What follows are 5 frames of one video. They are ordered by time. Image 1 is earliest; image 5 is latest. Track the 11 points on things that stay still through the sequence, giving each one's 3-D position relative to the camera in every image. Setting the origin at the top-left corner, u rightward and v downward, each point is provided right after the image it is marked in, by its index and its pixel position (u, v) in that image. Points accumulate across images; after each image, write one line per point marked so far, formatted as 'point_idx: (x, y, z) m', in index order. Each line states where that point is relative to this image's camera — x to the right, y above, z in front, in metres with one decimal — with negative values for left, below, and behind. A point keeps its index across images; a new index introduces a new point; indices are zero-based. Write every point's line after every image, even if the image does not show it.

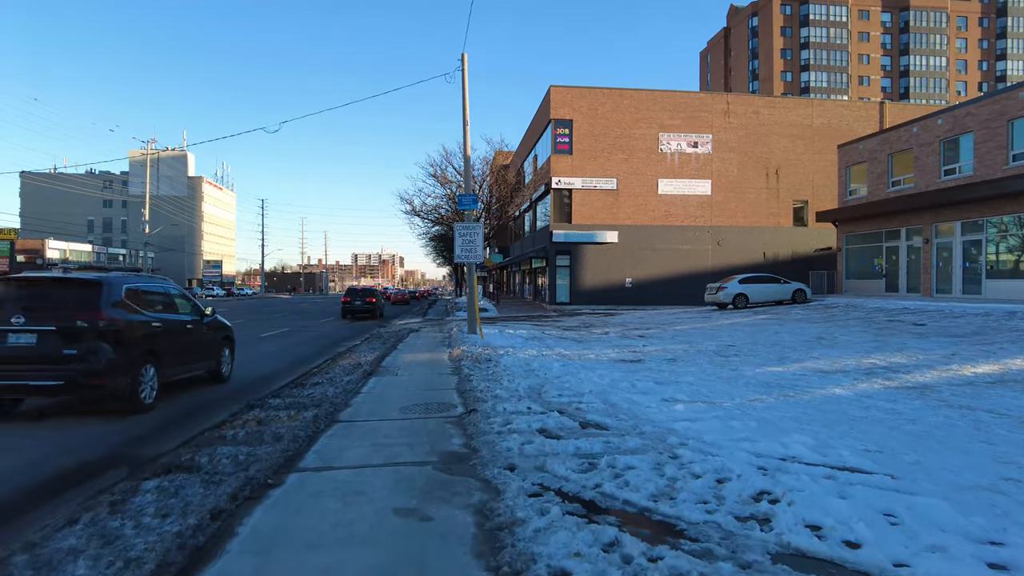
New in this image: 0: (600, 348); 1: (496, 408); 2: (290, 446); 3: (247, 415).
0: (+2.0, -1.3, +13.5) m
1: (-0.2, -1.2, +6.2) m
2: (-1.8, -1.3, +5.0) m
3: (-2.8, -1.3, +6.3) m
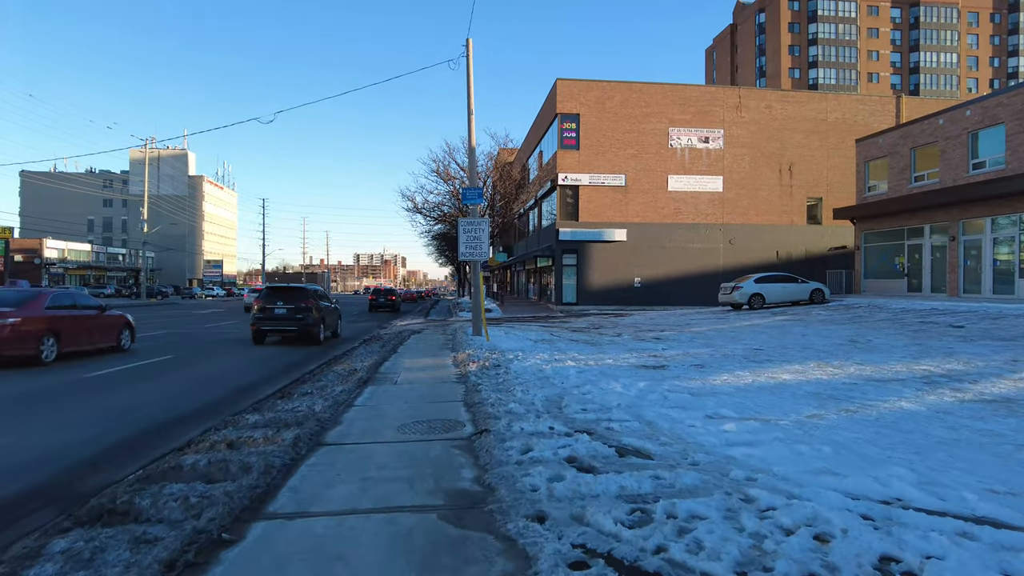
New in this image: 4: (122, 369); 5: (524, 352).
0: (+2.1, -1.3, +12.5) m
1: (0.0, -1.2, +5.3) m
2: (-1.7, -1.3, +4.0) m
3: (-2.6, -1.3, +5.3) m
4: (-7.3, -1.6, +11.3) m
5: (+0.2, -1.3, +11.9) m
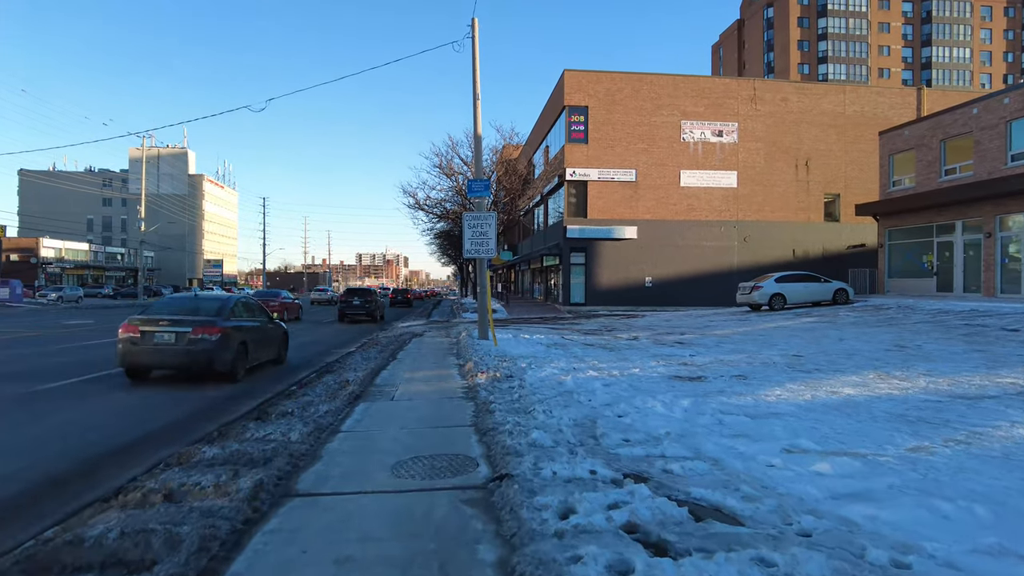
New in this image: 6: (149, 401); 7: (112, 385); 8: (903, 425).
0: (+2.4, -1.3, +11.3) m
1: (+0.2, -1.2, +4.0) m
2: (-1.5, -1.3, +2.8) m
3: (-2.4, -1.3, +4.1) m
4: (-7.1, -1.6, +10.1) m
5: (+0.5, -1.3, +10.6) m
6: (-4.8, -1.5, +8.2) m
7: (-6.4, -1.5, +9.7) m
8: (+3.6, -1.3, +5.6) m
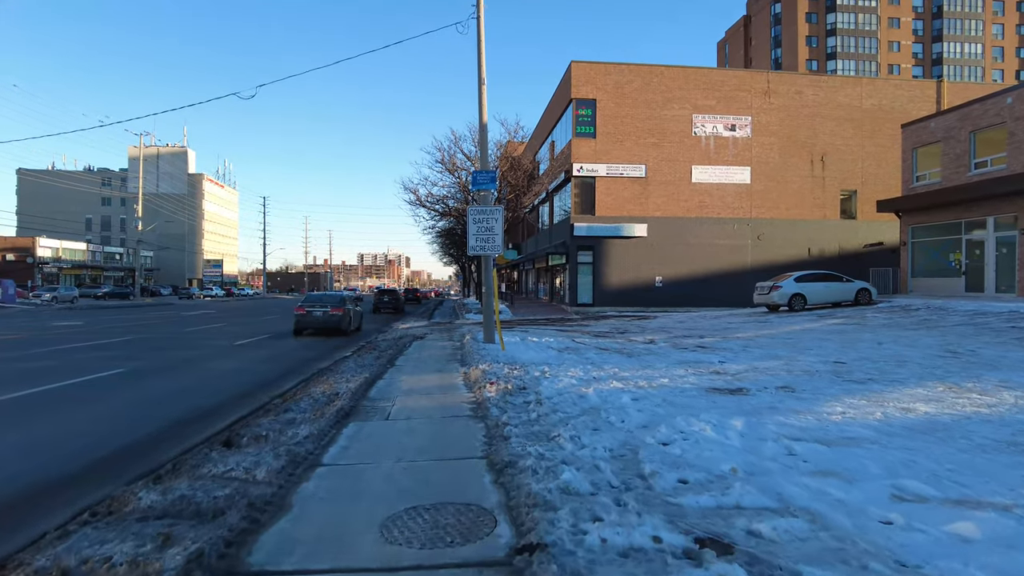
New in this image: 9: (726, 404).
0: (+2.5, -1.3, +10.2) m
1: (+0.3, -1.2, +2.9) m
2: (-1.3, -1.3, +1.7) m
3: (-2.3, -1.3, +3.0) m
4: (-7.0, -1.6, +9.0) m
5: (+0.6, -1.2, +9.5) m
6: (-4.7, -1.5, +7.1) m
7: (-6.2, -1.5, +8.6) m
8: (+3.8, -1.2, +4.5) m
9: (+2.4, -1.3, +6.7) m
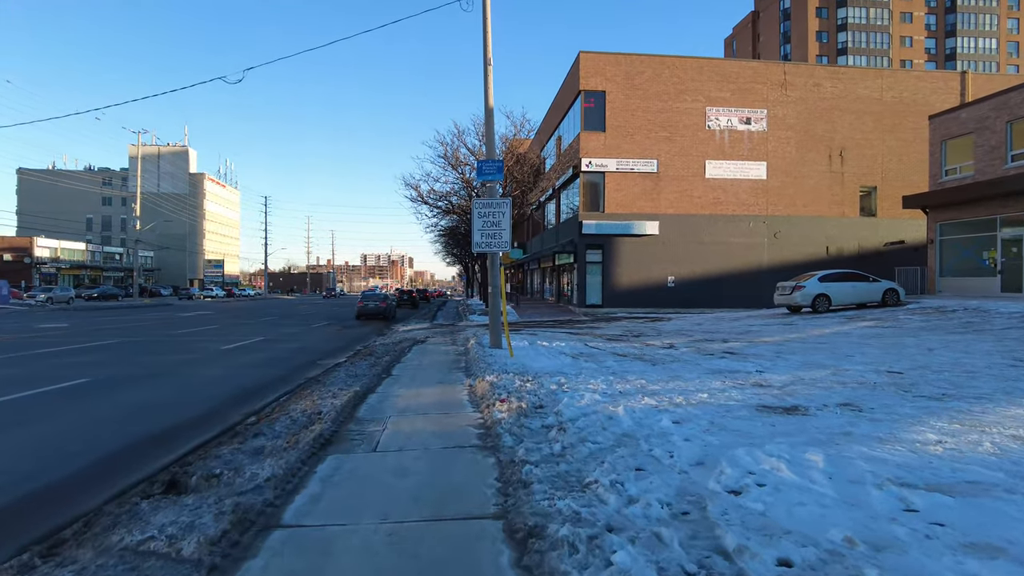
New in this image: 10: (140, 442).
0: (+2.7, -1.3, +9.0) m
1: (+0.5, -1.2, +1.7) m
2: (-1.2, -1.3, +0.5) m
3: (-2.1, -1.3, +1.8) m
4: (-6.8, -1.6, +7.9) m
5: (+0.8, -1.2, +8.3) m
6: (-4.5, -1.5, +5.9) m
7: (-6.1, -1.5, +7.5) m
8: (+3.9, -1.2, +3.3) m
9: (+2.5, -1.3, +5.5) m
10: (-3.5, -1.5, +5.6) m
